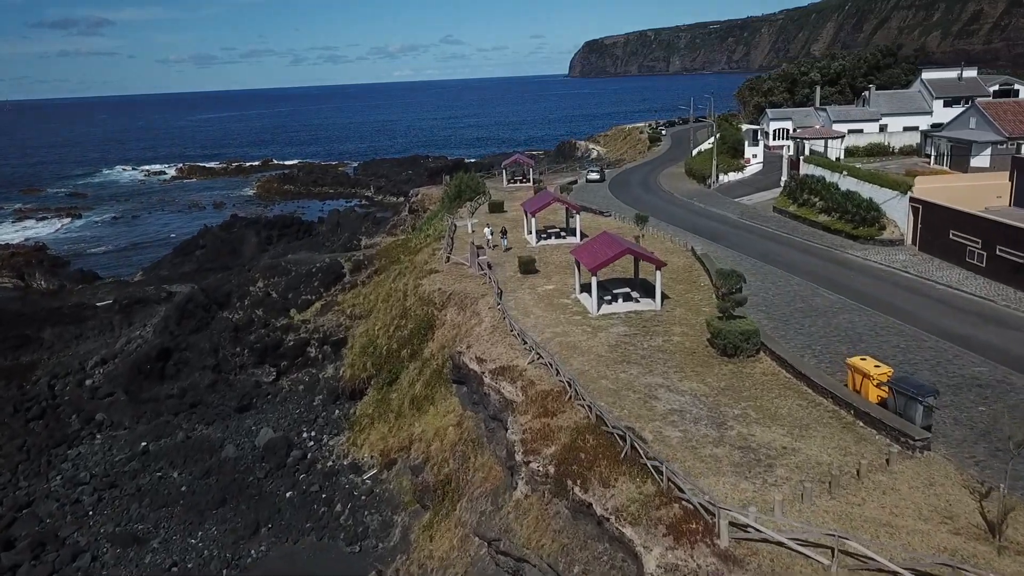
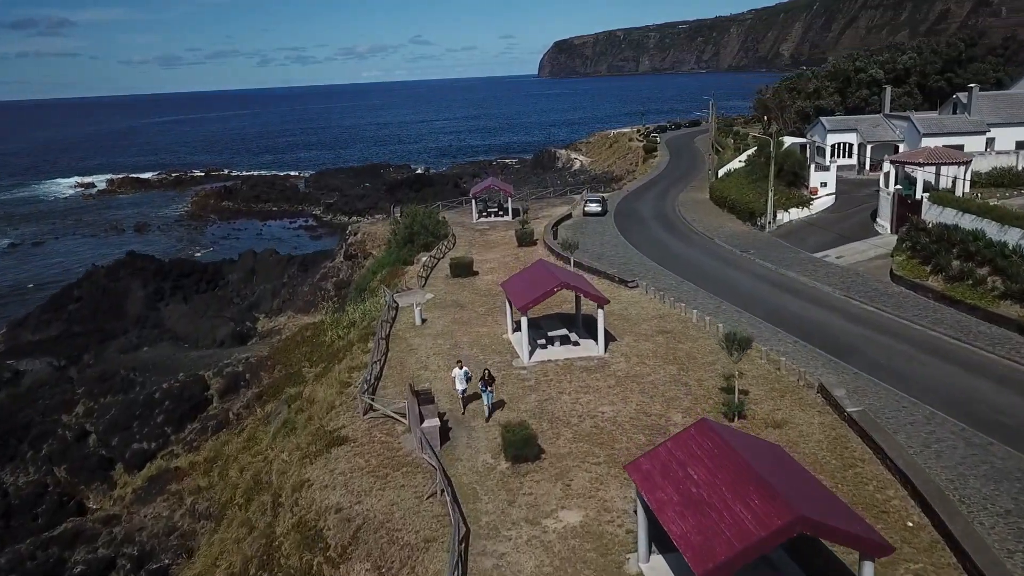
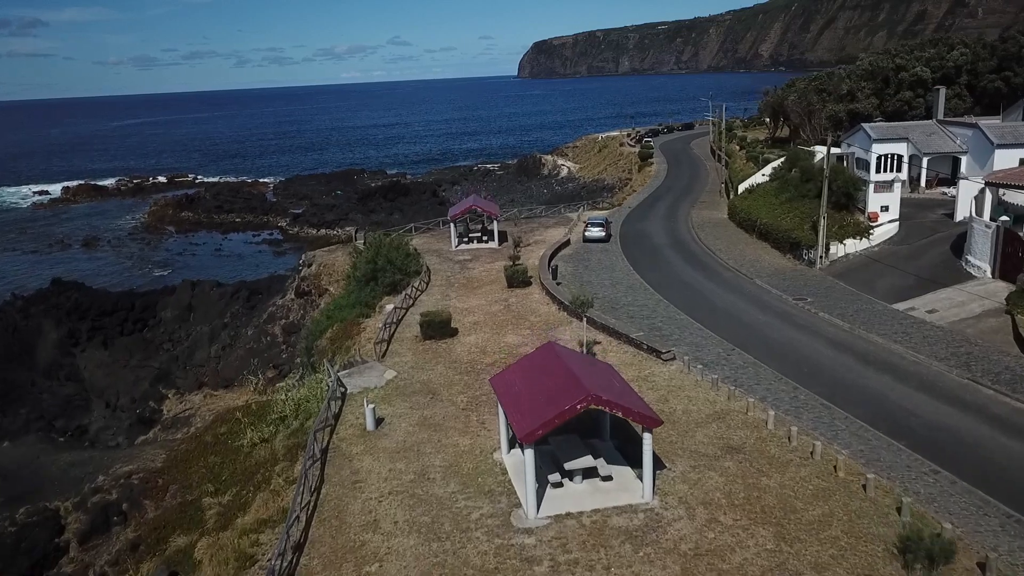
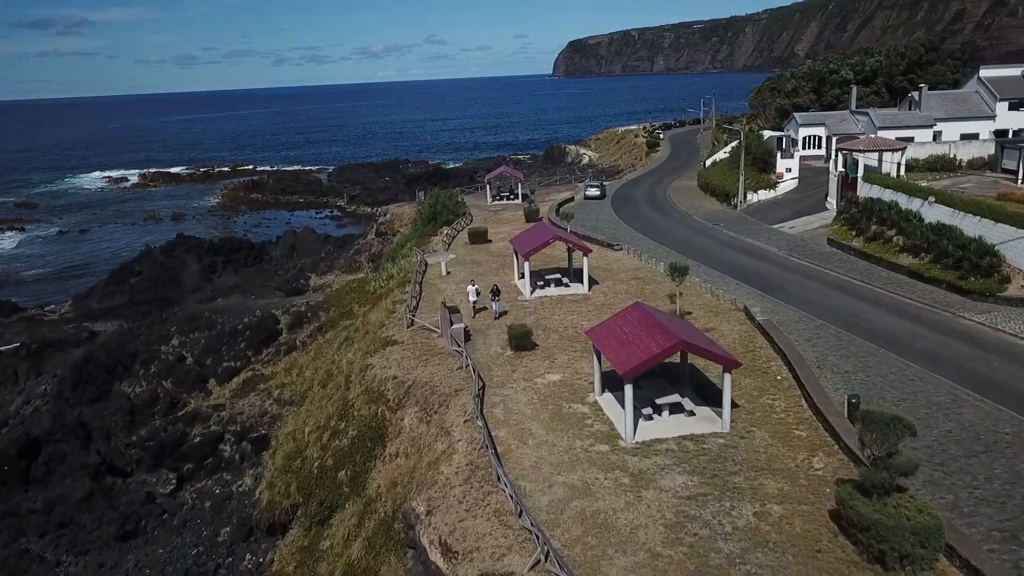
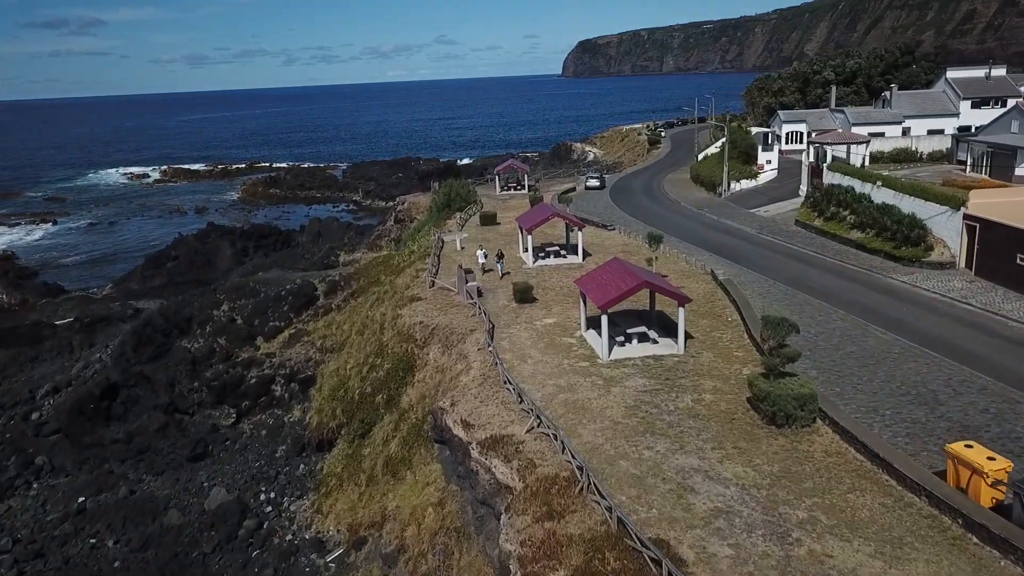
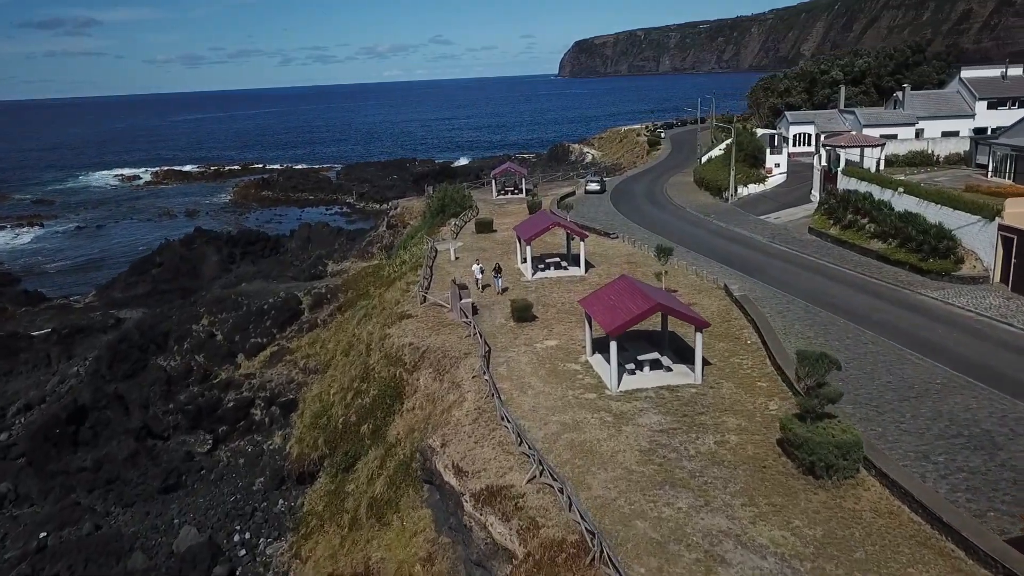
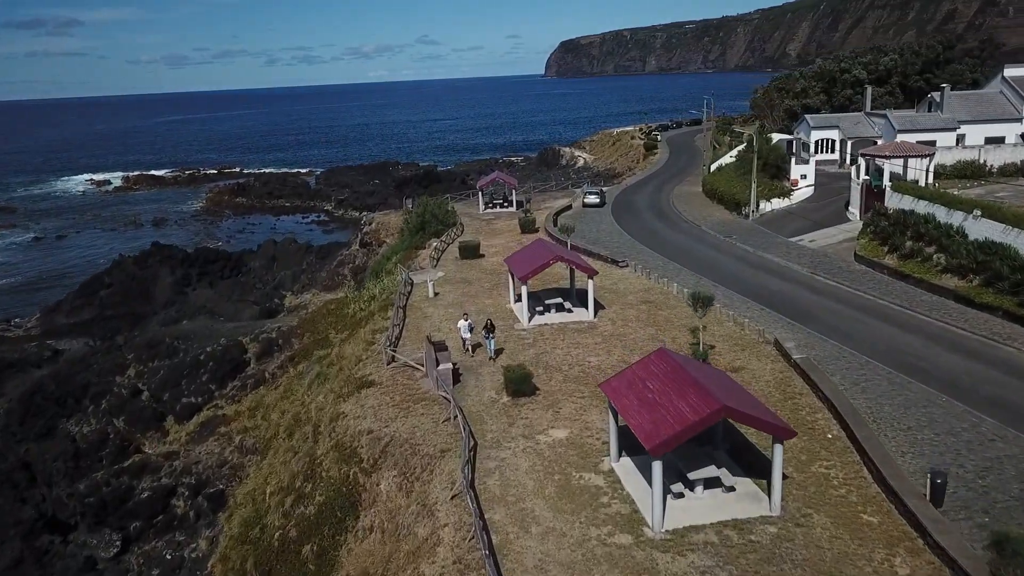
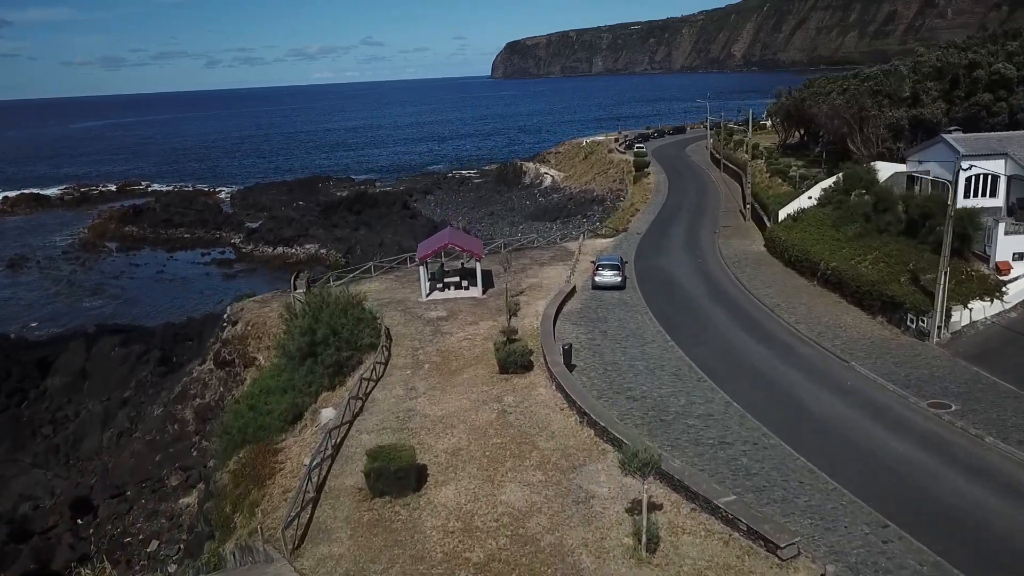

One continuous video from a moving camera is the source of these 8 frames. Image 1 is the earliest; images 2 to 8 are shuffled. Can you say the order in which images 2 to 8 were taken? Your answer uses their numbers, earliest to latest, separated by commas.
5, 6, 4, 7, 2, 3, 8
